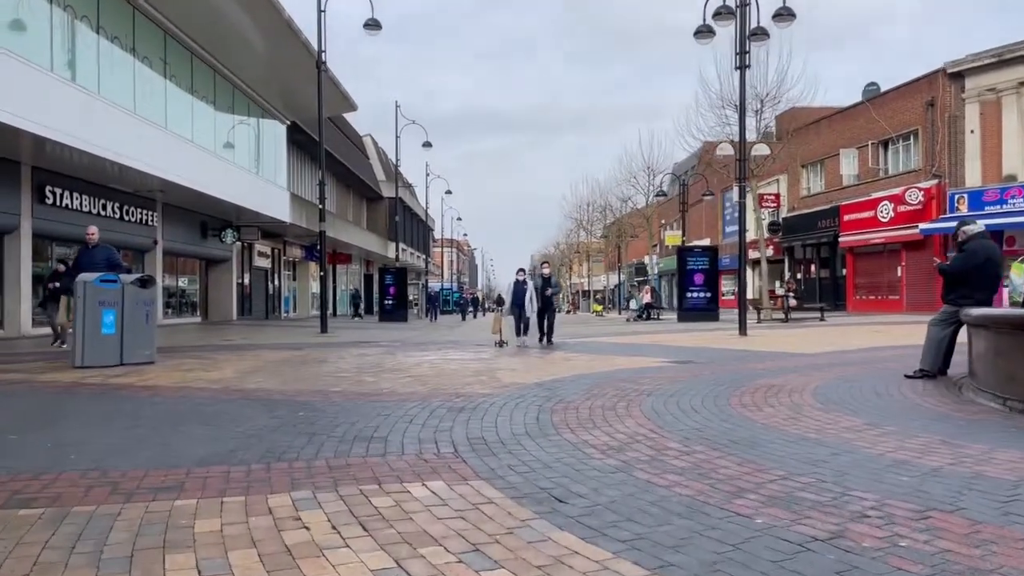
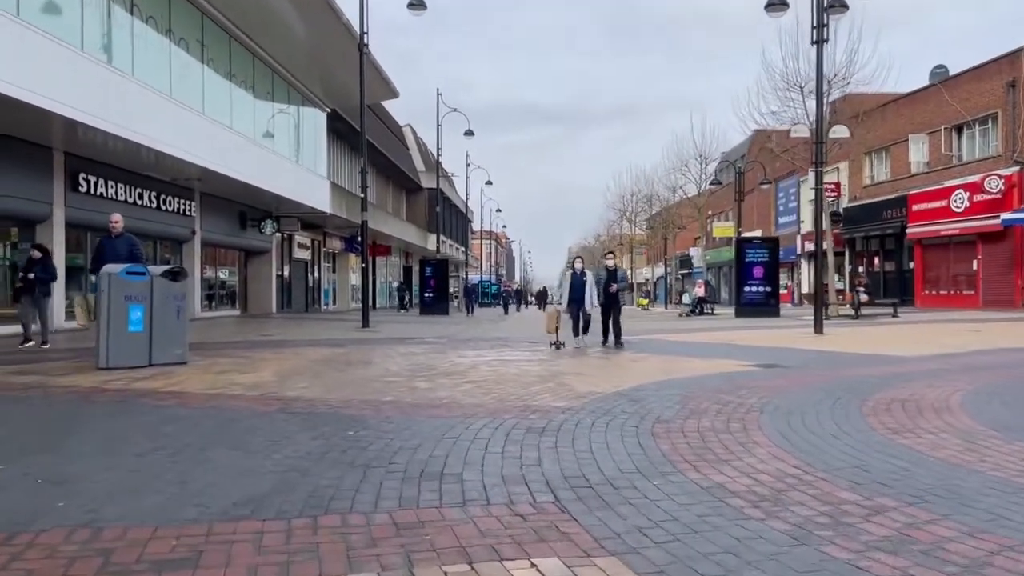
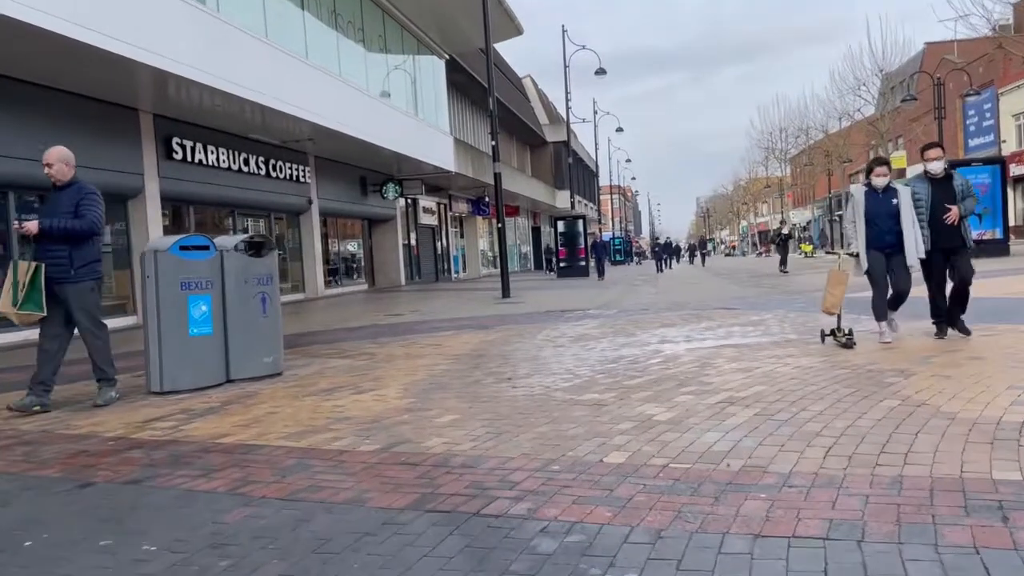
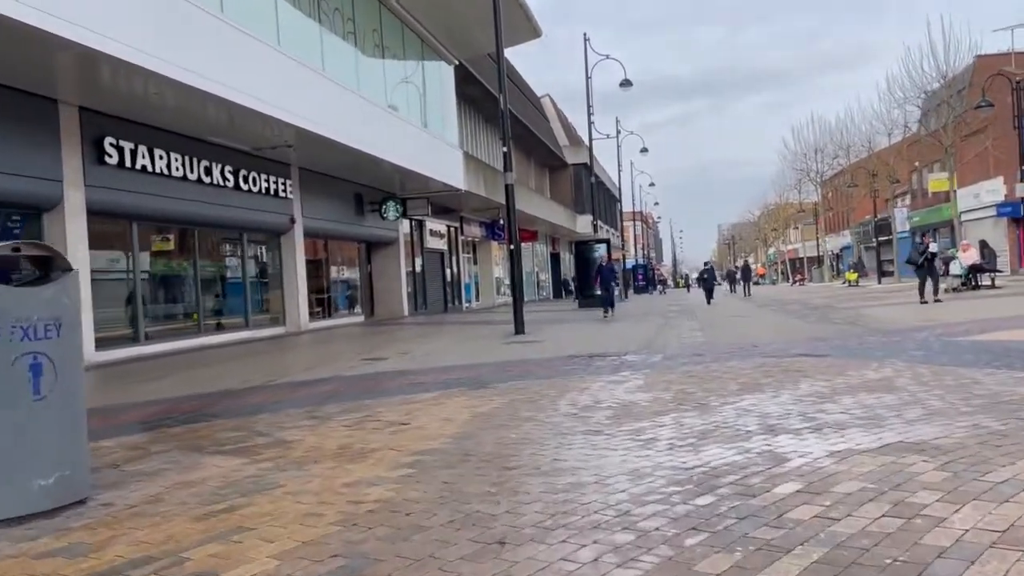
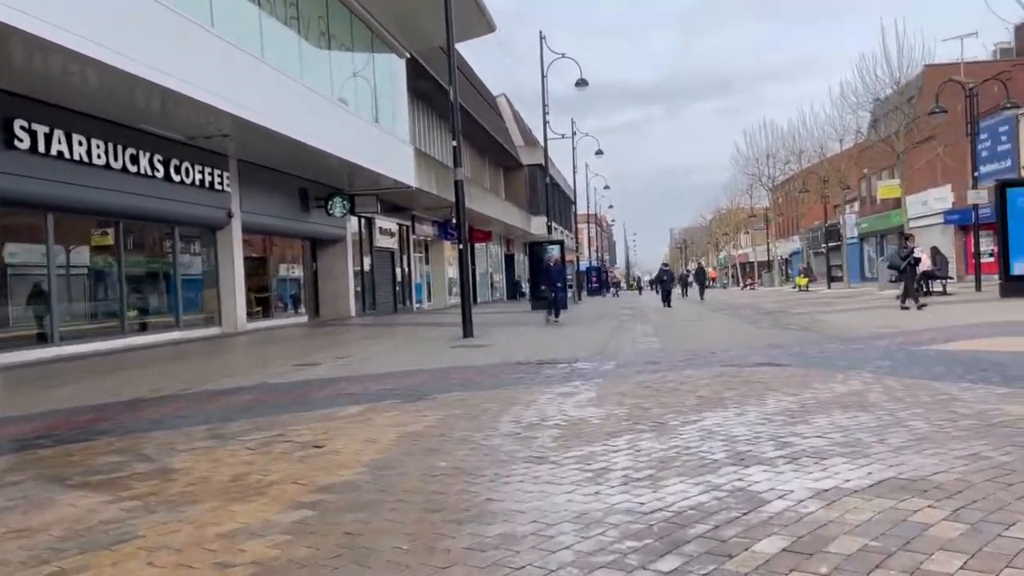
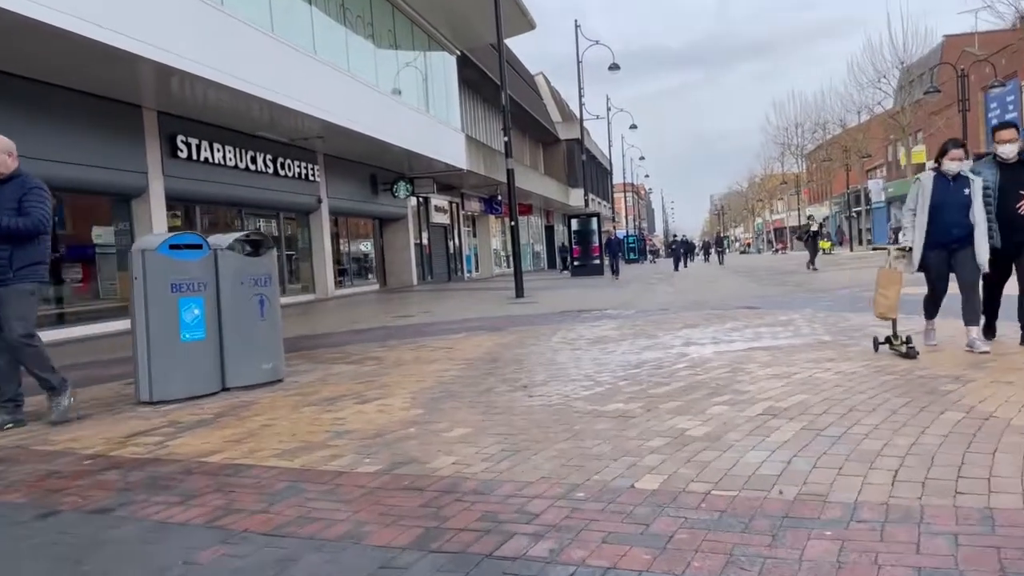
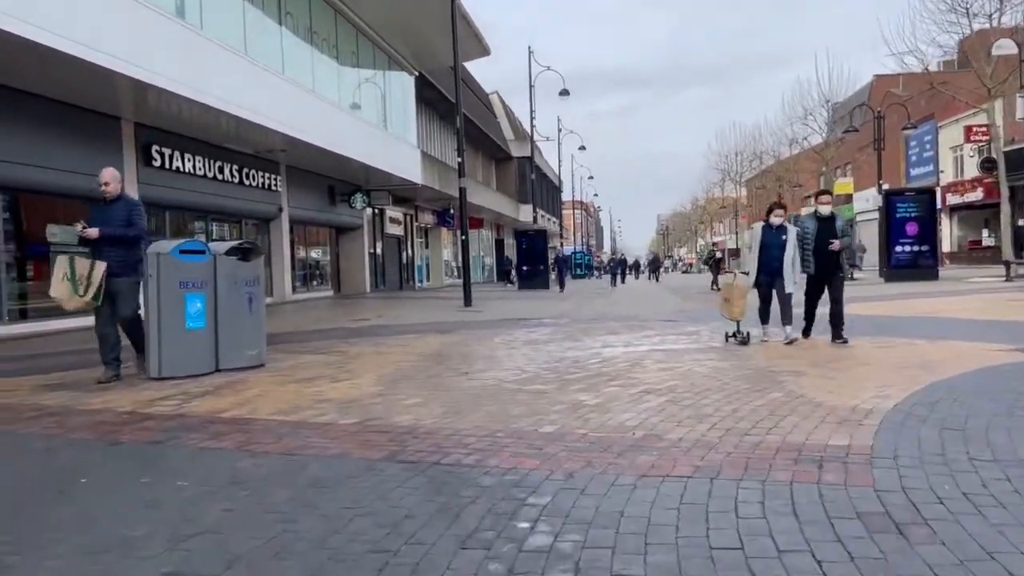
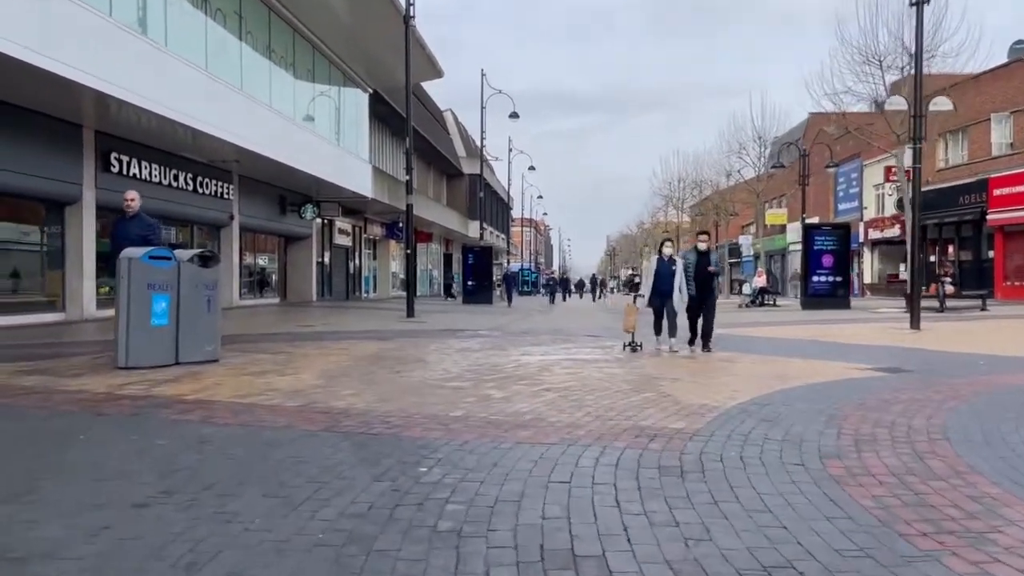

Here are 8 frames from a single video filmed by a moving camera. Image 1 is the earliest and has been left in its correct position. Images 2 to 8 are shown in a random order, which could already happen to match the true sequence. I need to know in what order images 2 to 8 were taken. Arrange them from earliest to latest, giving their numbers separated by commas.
2, 8, 7, 3, 6, 4, 5
